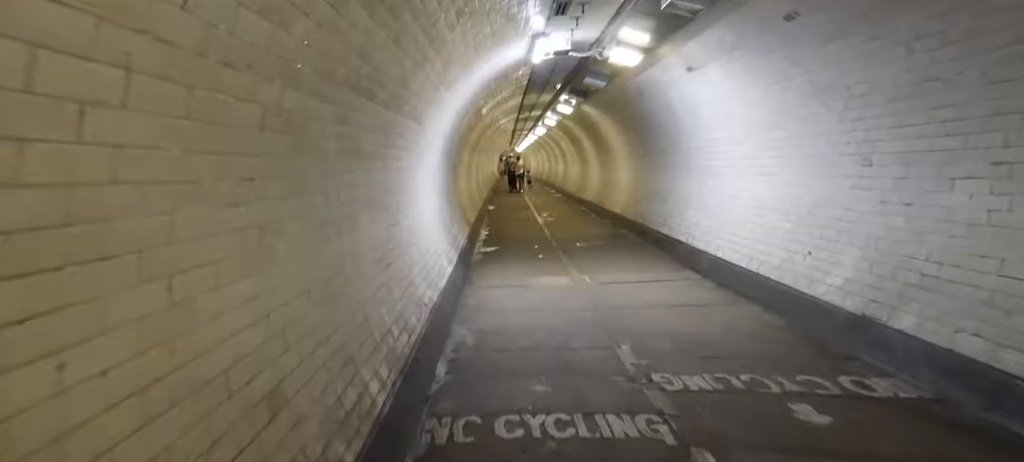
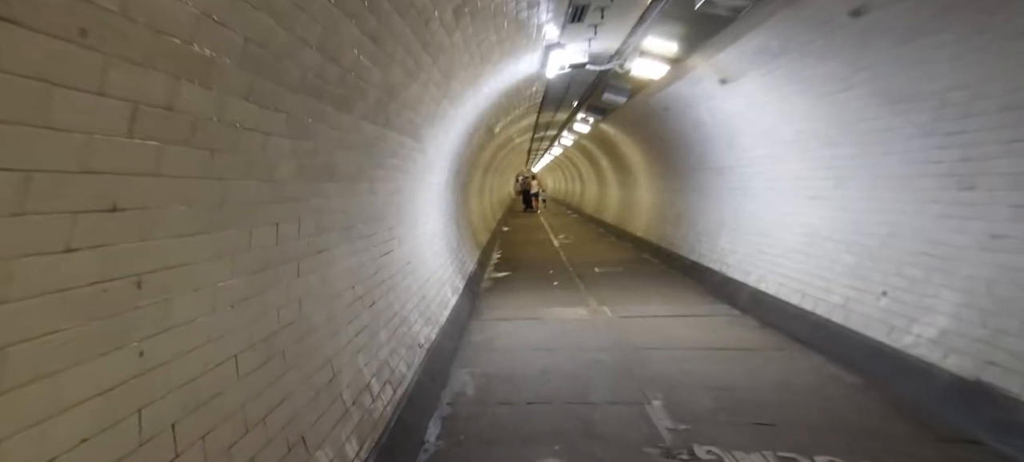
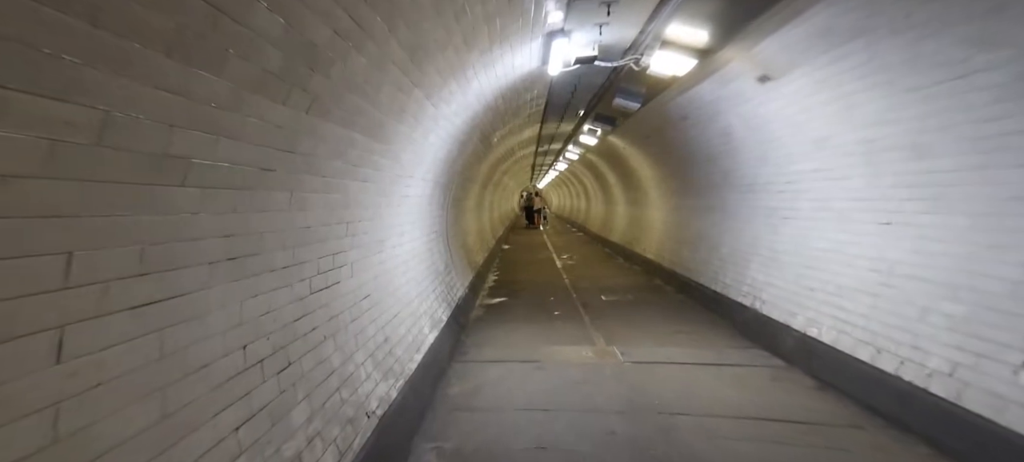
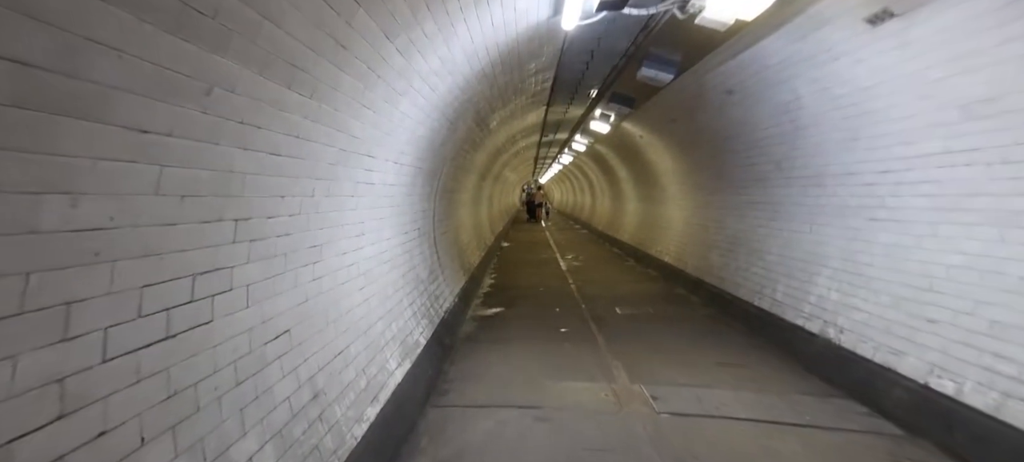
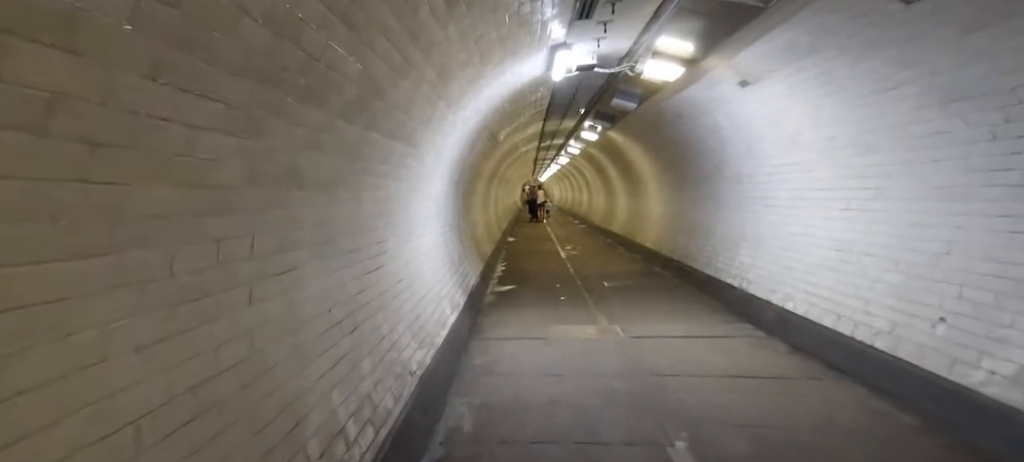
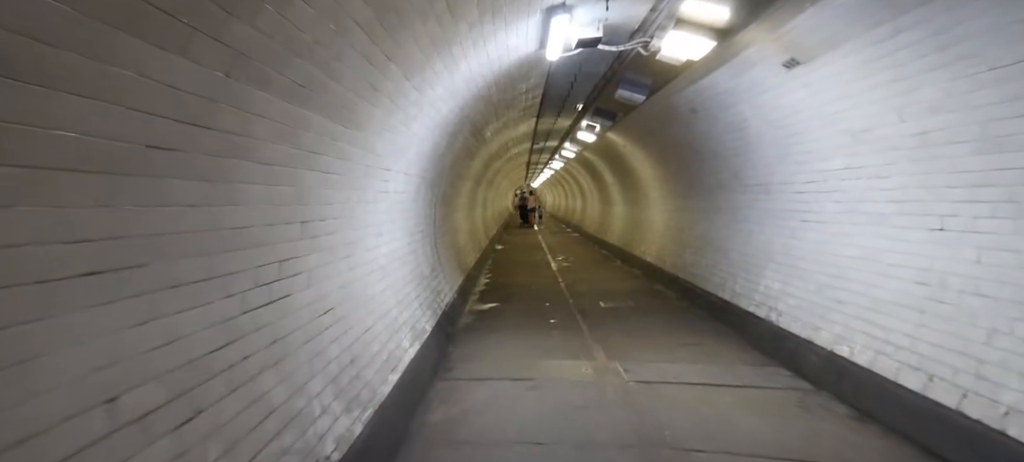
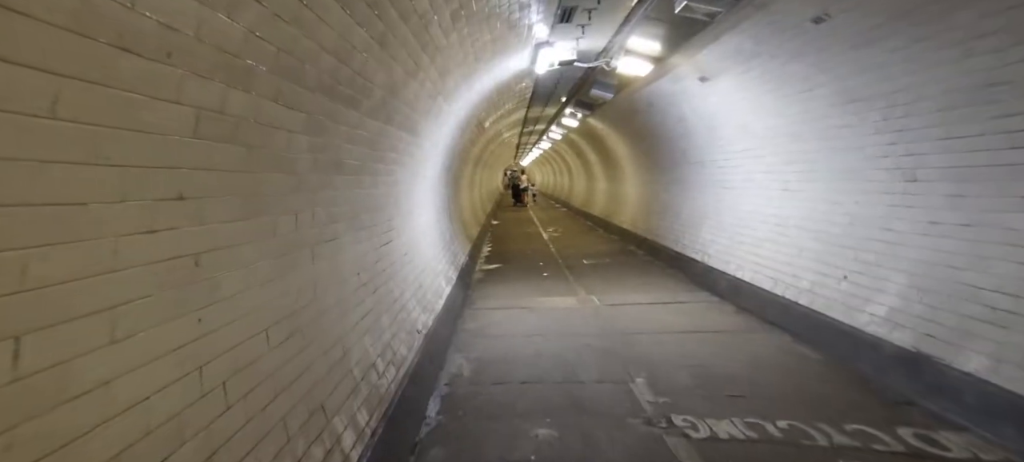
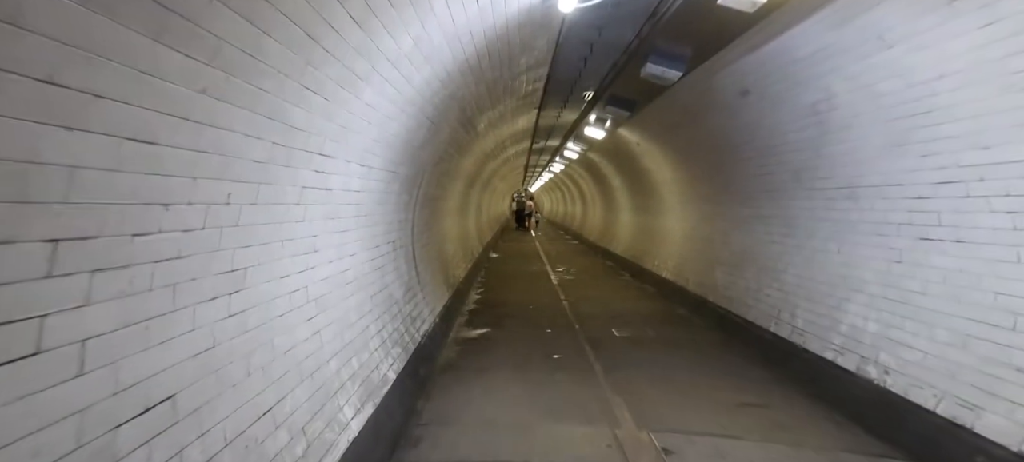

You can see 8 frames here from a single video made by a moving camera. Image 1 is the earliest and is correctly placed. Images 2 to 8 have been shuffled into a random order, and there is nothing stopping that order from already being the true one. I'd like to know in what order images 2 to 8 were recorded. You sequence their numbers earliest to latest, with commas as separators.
7, 2, 5, 3, 6, 4, 8
